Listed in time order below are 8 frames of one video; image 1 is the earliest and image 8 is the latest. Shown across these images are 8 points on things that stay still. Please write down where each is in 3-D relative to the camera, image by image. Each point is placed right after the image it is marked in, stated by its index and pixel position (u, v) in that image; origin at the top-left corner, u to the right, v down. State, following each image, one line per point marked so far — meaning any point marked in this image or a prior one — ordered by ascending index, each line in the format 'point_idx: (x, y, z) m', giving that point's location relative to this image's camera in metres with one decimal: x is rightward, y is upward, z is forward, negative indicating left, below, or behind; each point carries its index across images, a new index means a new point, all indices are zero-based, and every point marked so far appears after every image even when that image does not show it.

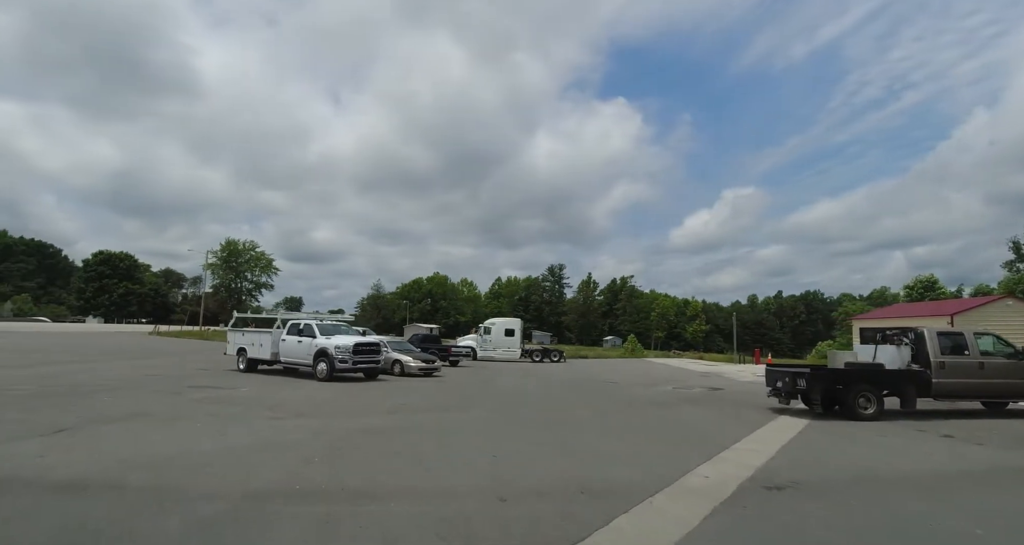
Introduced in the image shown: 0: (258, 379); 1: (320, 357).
0: (-8.2, -3.5, +18.6) m
1: (-6.4, -2.9, +19.0) m
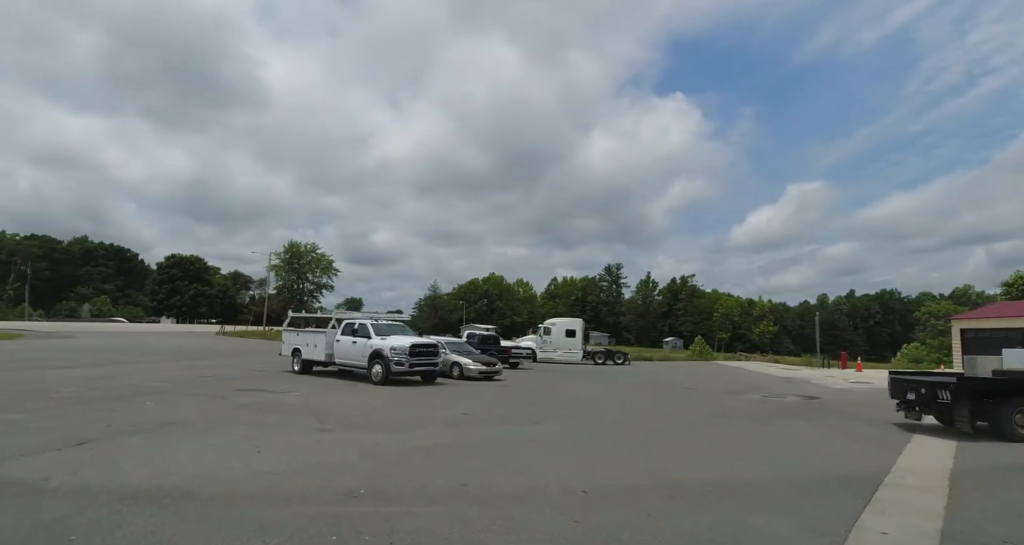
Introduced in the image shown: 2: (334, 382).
0: (-6.1, -3.3, +17.4) m
1: (-4.2, -2.7, +17.7) m
2: (-5.3, -3.3, +17.2) m
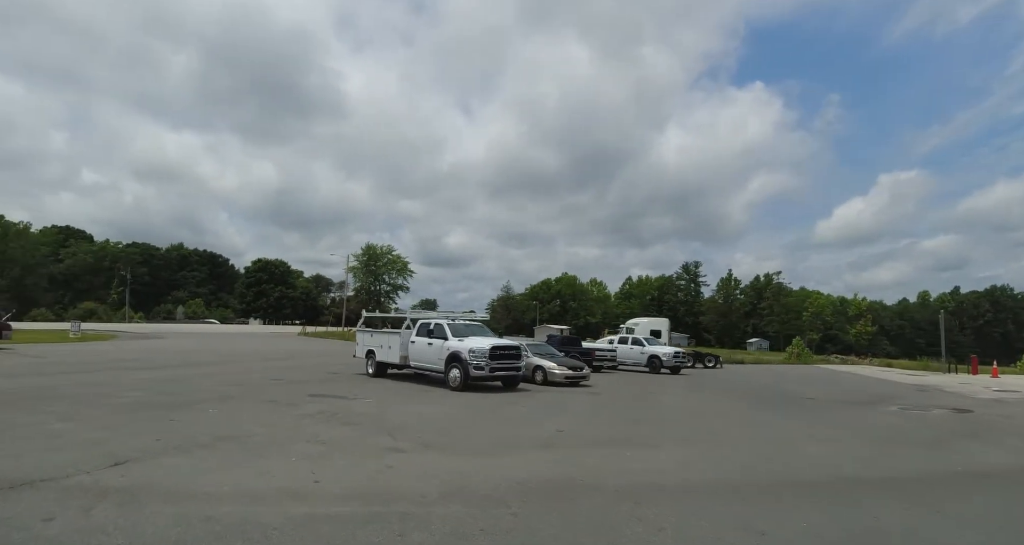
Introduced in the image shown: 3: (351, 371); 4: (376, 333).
0: (-3.5, -3.2, +16.0) m
1: (-1.7, -2.6, +16.0) m
2: (-2.8, -3.2, +15.7) m
3: (-5.6, -3.4, +19.9) m
4: (-4.5, -2.0, +19.1) m
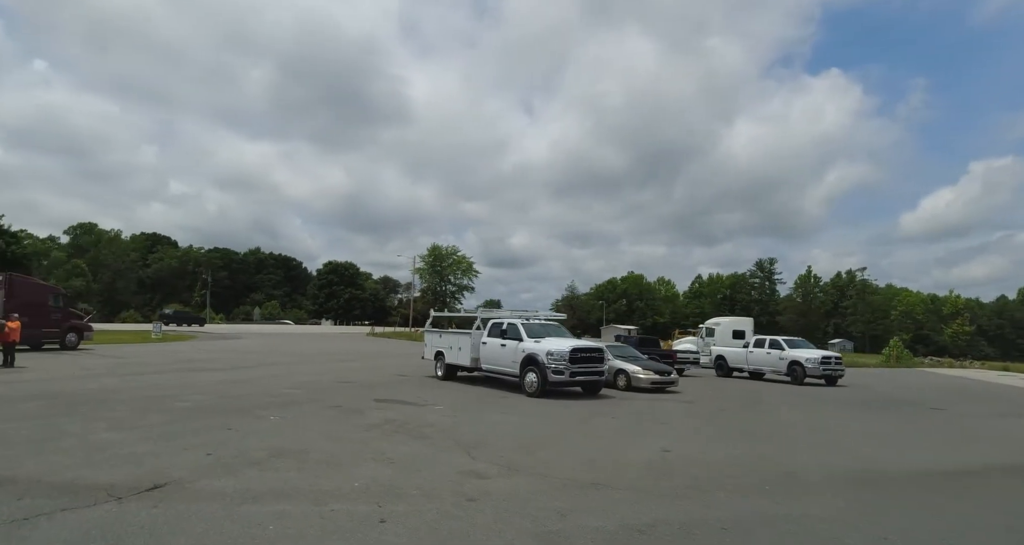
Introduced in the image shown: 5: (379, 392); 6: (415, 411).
0: (-1.4, -3.1, +14.8) m
1: (+0.4, -2.4, +14.6) m
2: (-0.7, -3.0, +14.3) m
3: (-3.0, -3.3, +18.8) m
4: (-2.1, -1.9, +17.9) m
5: (-3.3, -3.0, +14.2) m
6: (-1.9, -2.7, +11.3) m
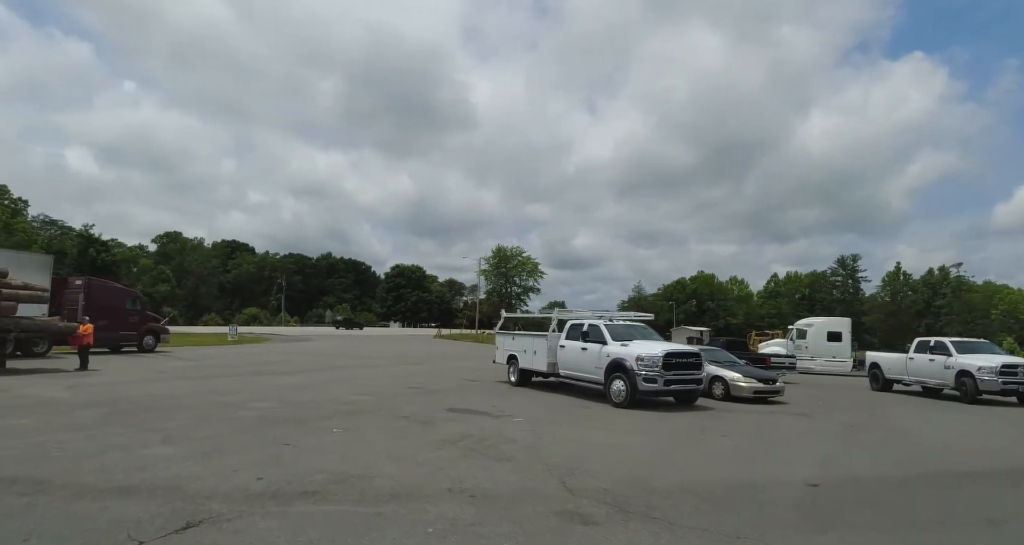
0: (+0.5, -3.0, +13.3) m
1: (+2.3, -2.3, +12.9) m
2: (+1.2, -2.9, +12.8) m
3: (-0.6, -3.3, +17.5) m
4: (+0.2, -1.8, +16.5) m
5: (-1.4, -2.9, +12.9) m
6: (-0.4, -2.6, +9.9) m
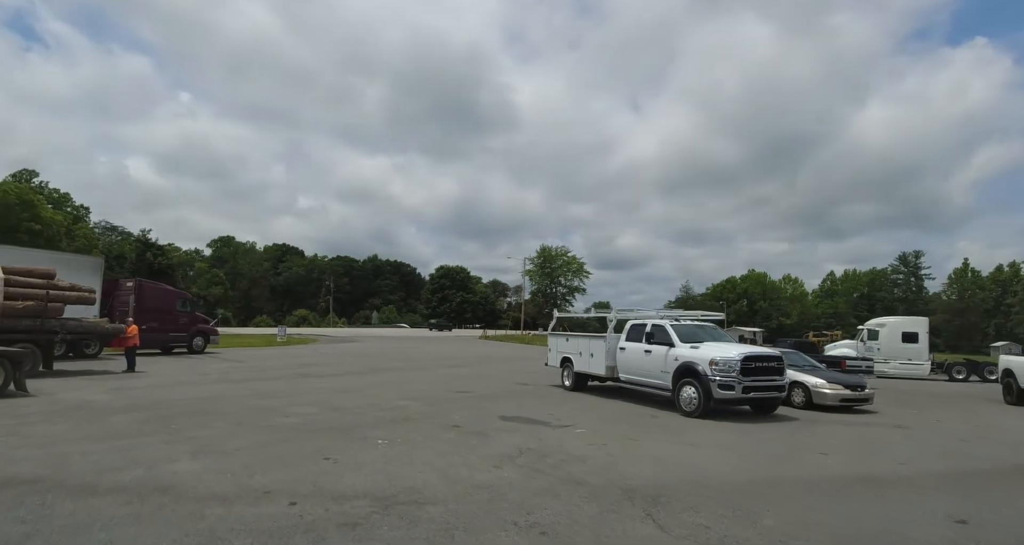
0: (+1.7, -2.9, +12.1) m
1: (+3.5, -2.2, +11.6) m
2: (+2.4, -2.8, +11.6) m
3: (+0.9, -3.2, +16.4) m
4: (+1.6, -1.7, +15.4) m
5: (-0.2, -2.8, +11.9) m
6: (+0.6, -2.5, +8.8) m
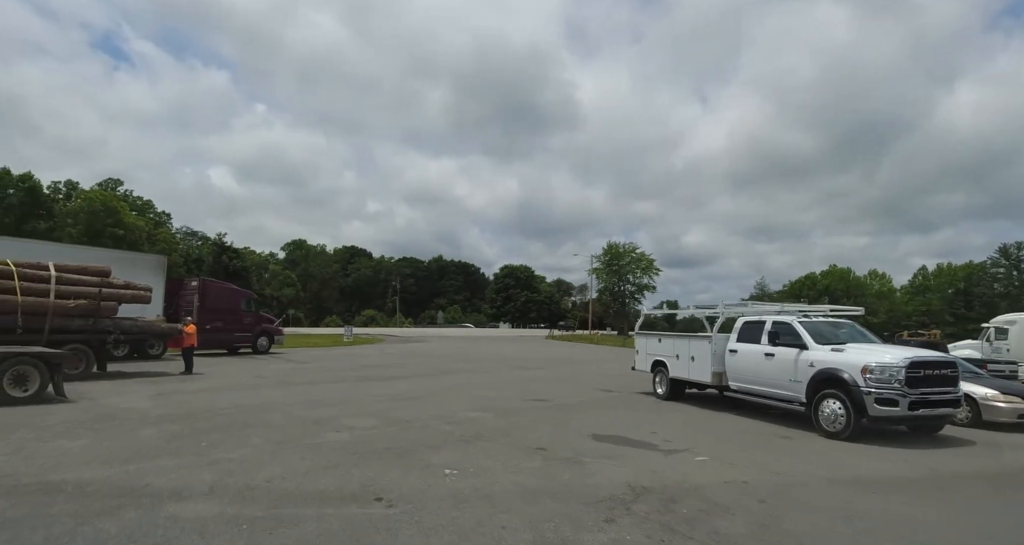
0: (+3.3, -2.6, +9.9) m
1: (+5.0, -1.9, +9.2) m
2: (+3.9, -2.5, +9.3) m
3: (+3.0, -2.9, +14.2) m
4: (+3.6, -1.5, +13.1) m
5: (+1.4, -2.6, +9.9) m
6: (+1.8, -2.3, +6.7) m
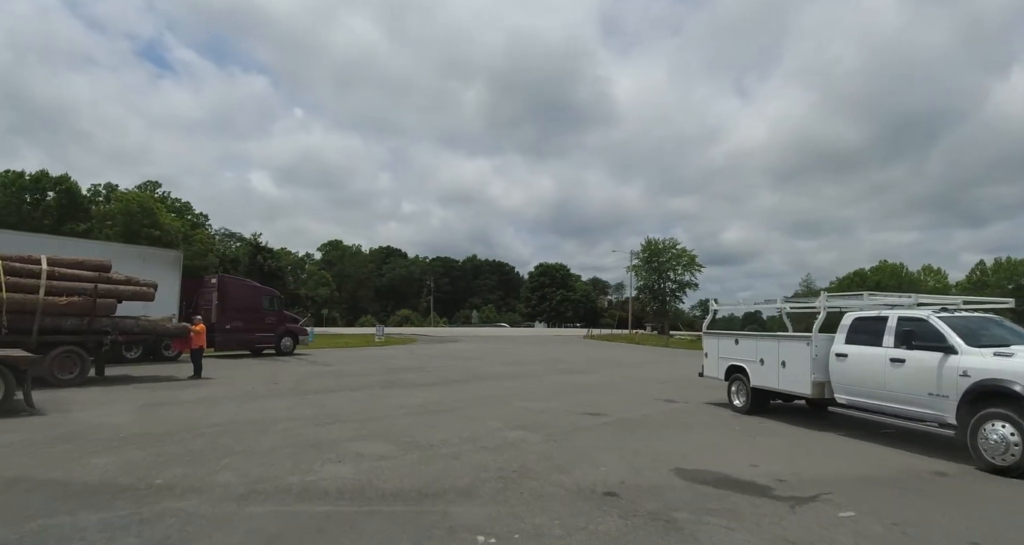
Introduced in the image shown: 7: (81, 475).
0: (+4.0, -2.4, +7.6) m
1: (+5.6, -1.6, +6.9) m
2: (+4.5, -2.3, +7.0) m
3: (+3.9, -2.7, +12.0) m
4: (+4.4, -1.2, +10.9) m
5: (+2.1, -2.3, +7.8) m
6: (+2.3, -2.1, +4.6) m
7: (-4.3, -2.1, +5.8) m
